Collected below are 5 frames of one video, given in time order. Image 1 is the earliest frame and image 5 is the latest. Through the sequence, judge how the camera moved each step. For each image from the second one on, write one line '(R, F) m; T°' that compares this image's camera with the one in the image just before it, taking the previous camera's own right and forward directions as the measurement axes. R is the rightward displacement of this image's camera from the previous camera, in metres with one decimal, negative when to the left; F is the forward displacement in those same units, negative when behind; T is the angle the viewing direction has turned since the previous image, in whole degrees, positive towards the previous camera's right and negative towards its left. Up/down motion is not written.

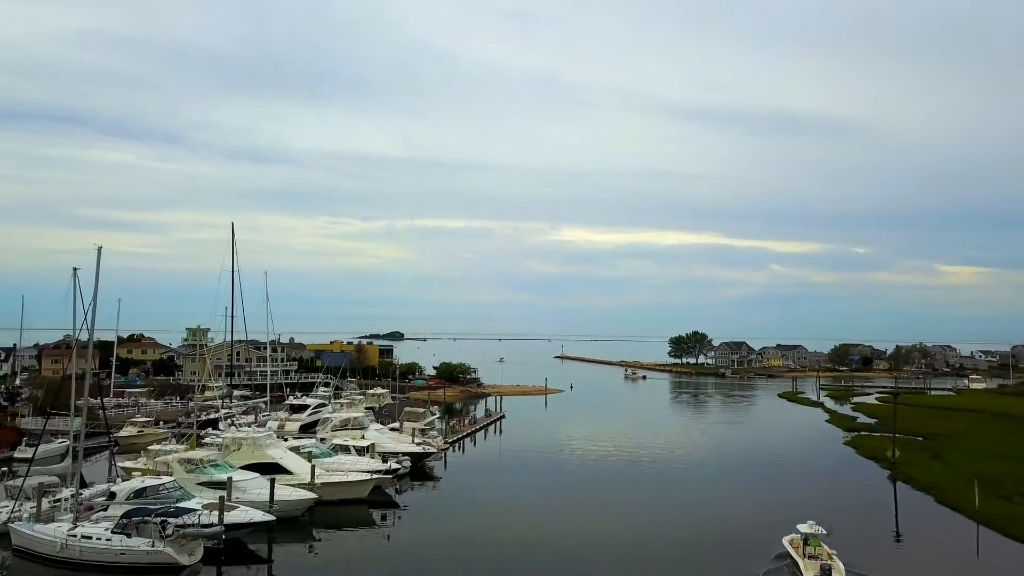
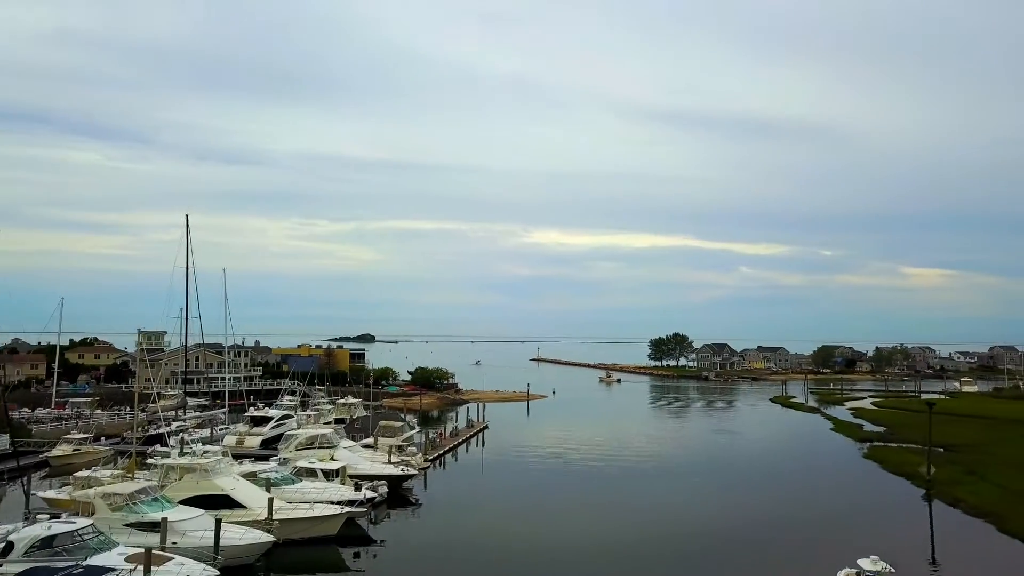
(-0.9, +4.4) m; +2°
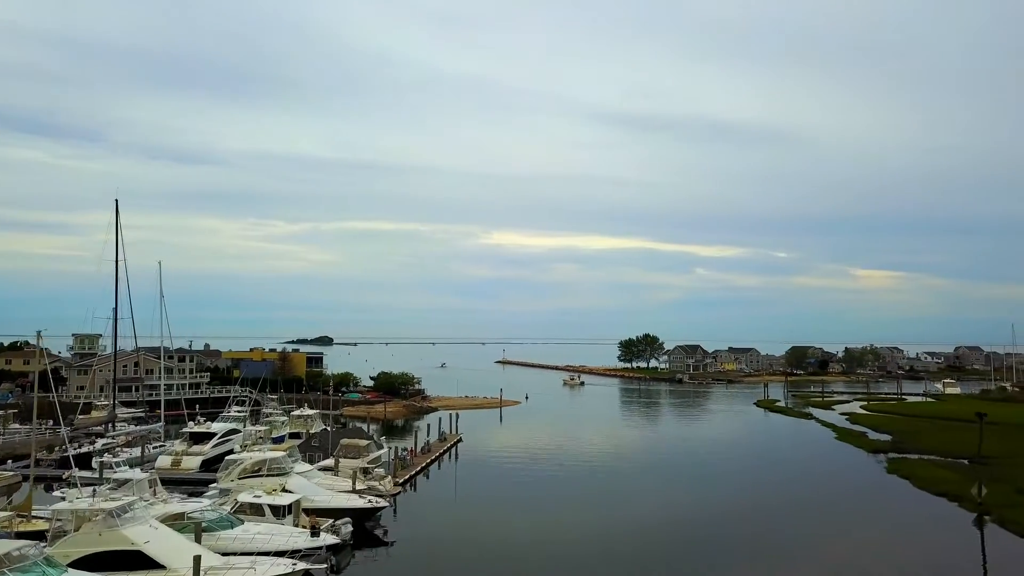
(-1.2, +5.1) m; +3°
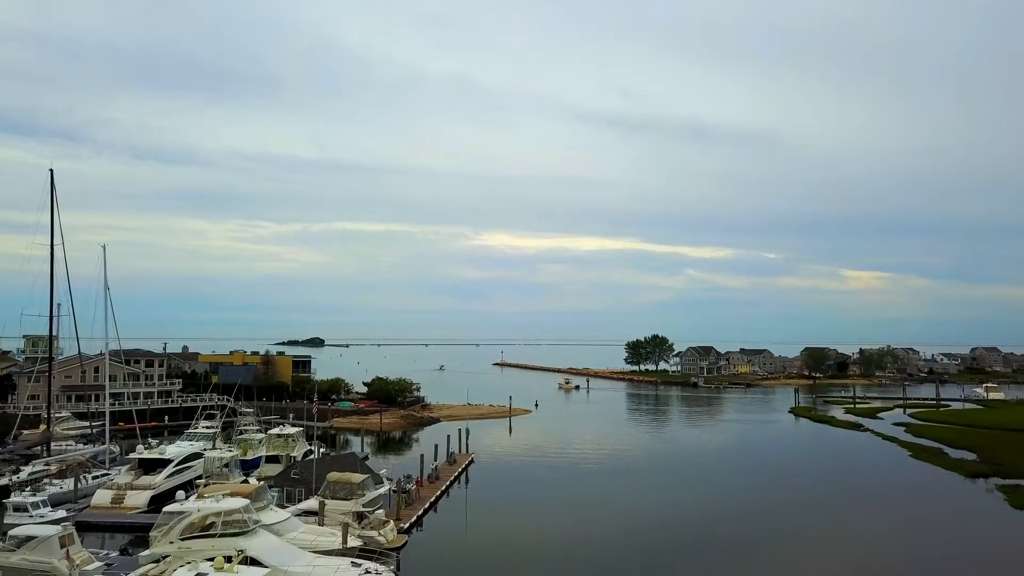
(-1.7, +7.3) m; +1°
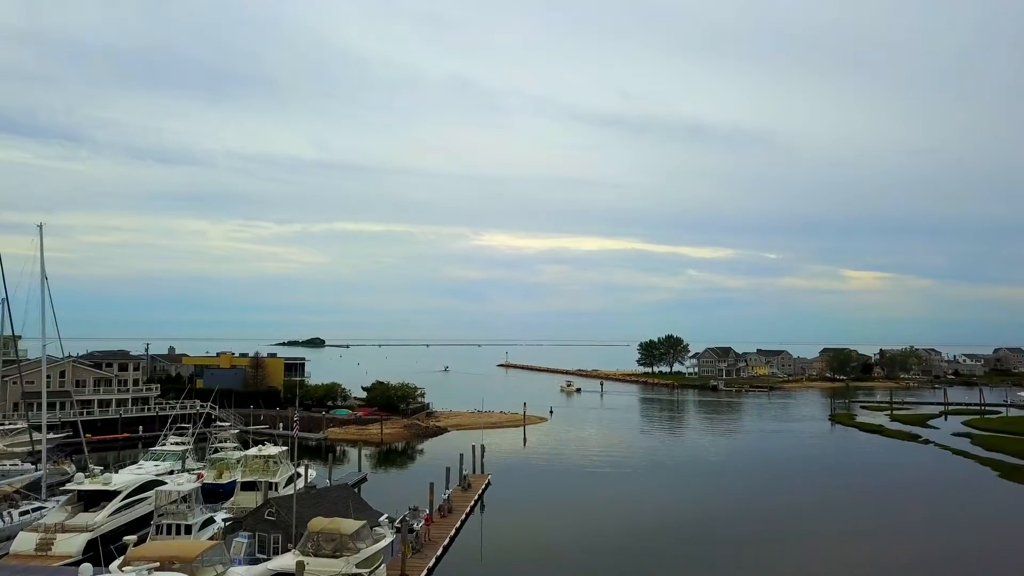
(-1.2, +5.9) m; 0°
